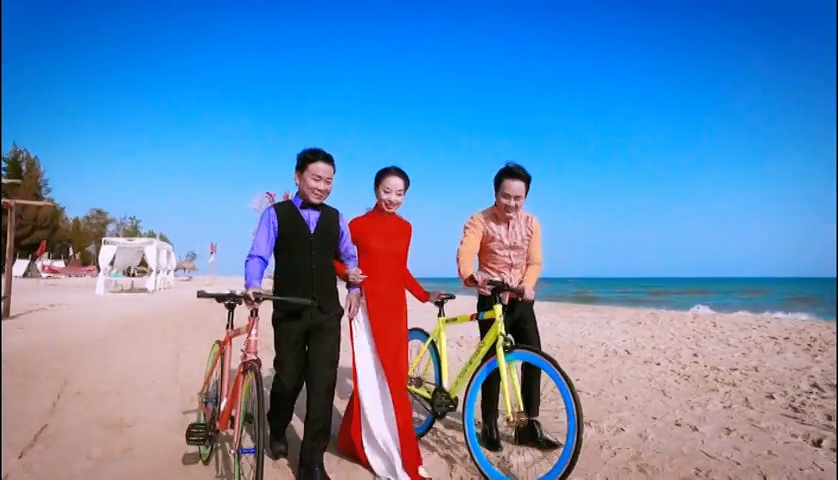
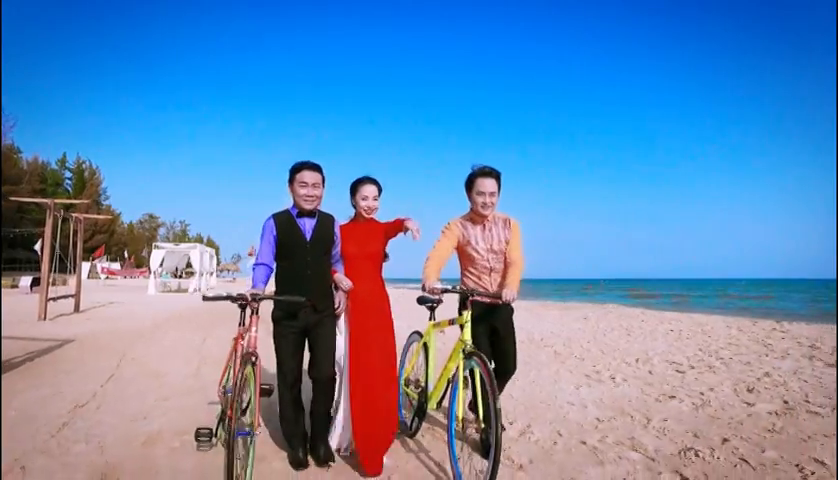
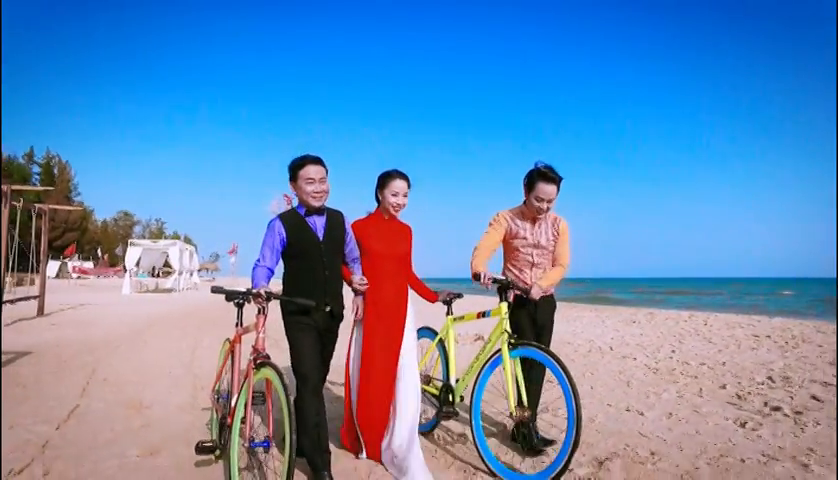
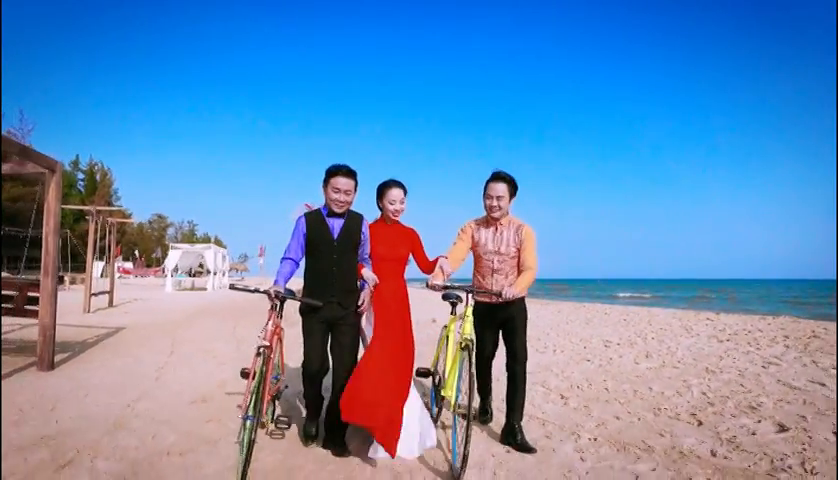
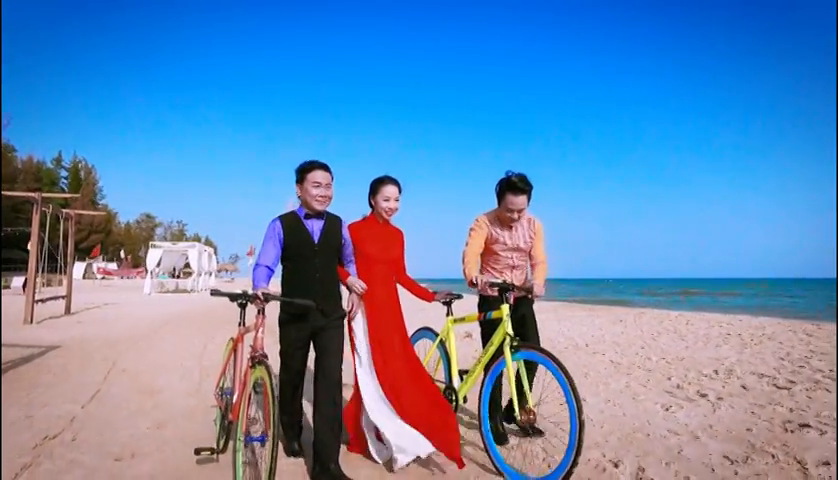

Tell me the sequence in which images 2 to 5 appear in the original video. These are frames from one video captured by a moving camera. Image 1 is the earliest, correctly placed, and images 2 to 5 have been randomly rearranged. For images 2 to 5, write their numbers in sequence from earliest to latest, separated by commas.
3, 5, 2, 4
